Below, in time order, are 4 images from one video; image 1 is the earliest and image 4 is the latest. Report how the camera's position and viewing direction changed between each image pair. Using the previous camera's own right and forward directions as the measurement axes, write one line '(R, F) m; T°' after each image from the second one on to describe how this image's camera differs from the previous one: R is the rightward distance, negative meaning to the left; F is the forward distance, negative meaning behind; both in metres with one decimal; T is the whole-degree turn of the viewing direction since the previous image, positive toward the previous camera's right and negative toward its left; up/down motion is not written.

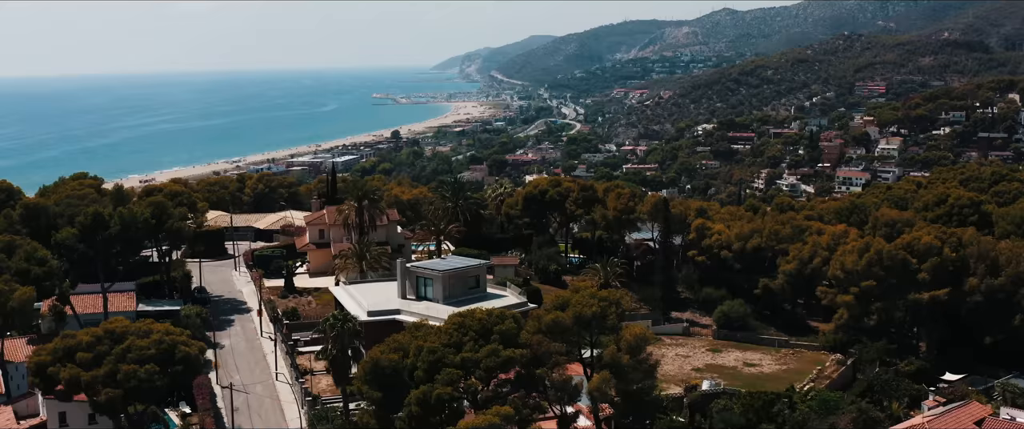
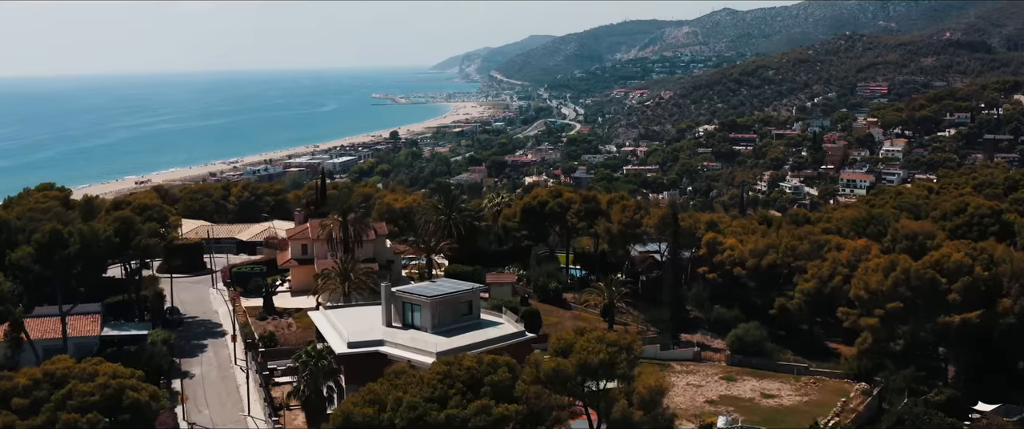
(+0.1, +2.9) m; 0°
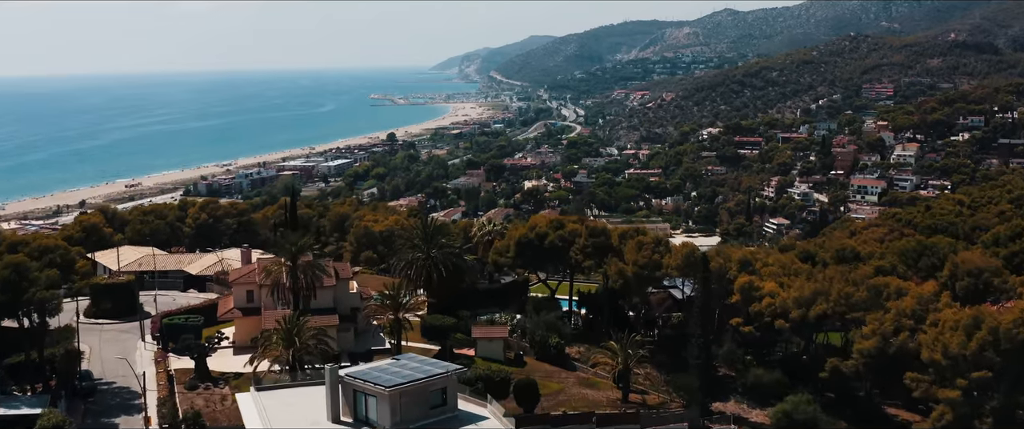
(+0.3, +7.0) m; 0°
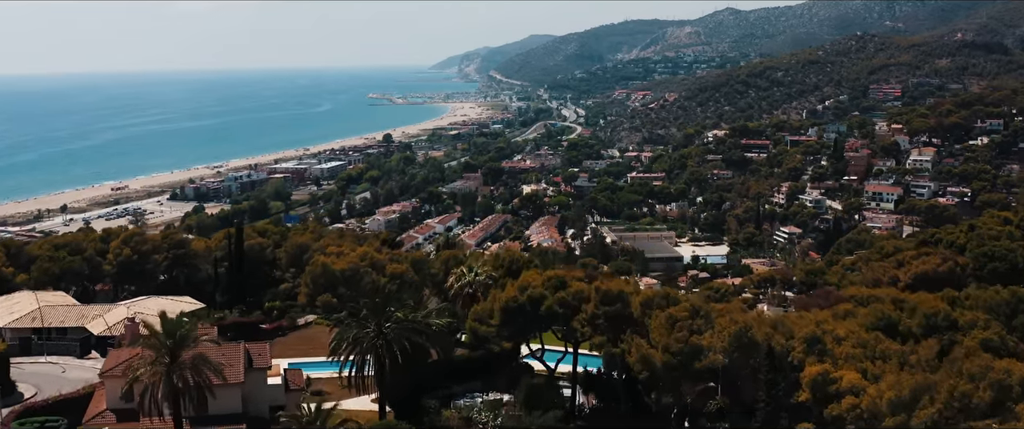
(+0.5, +8.9) m; 0°
